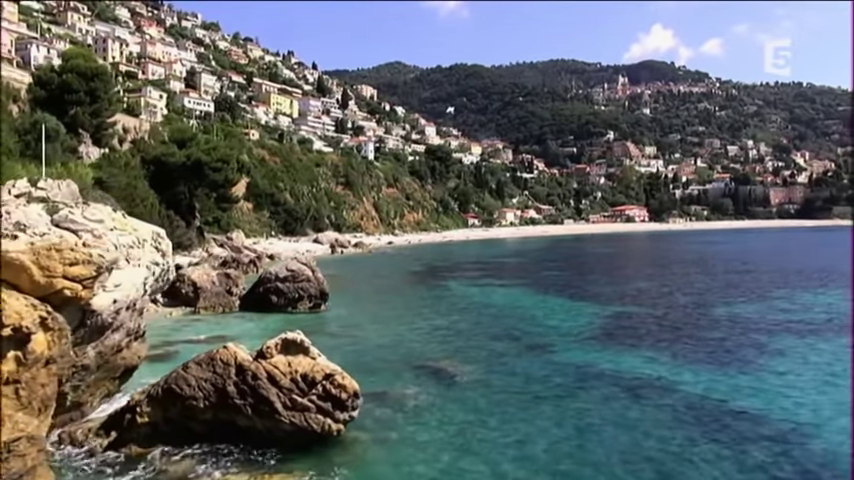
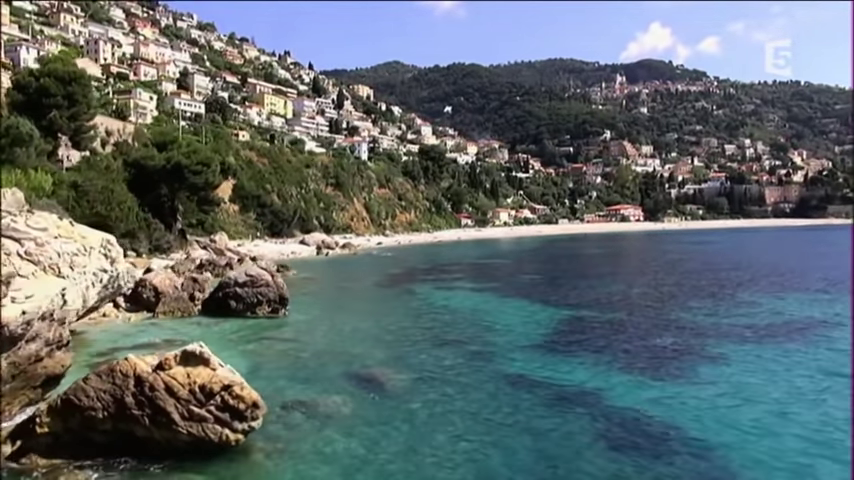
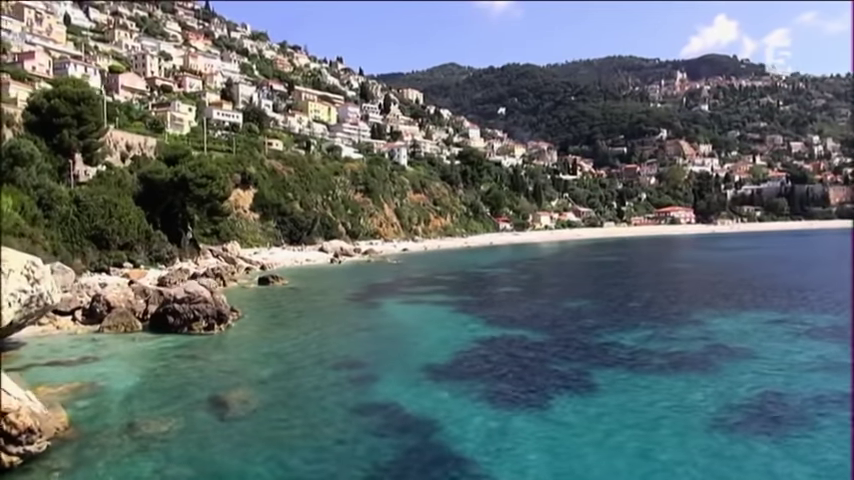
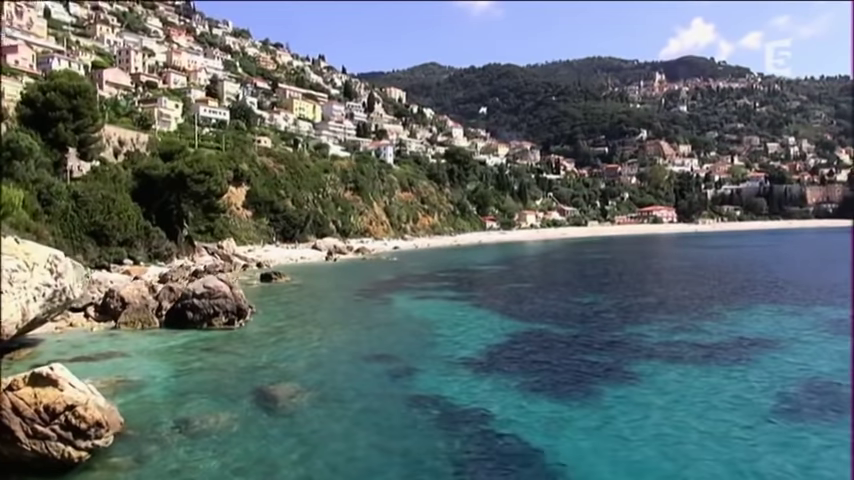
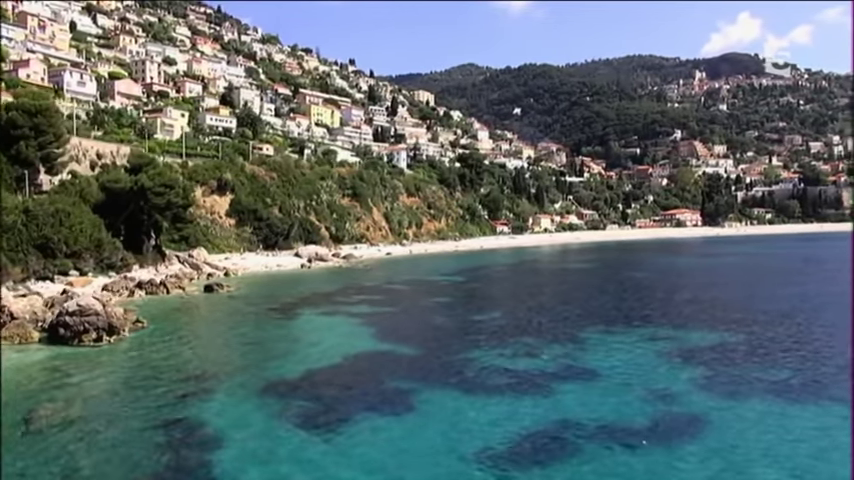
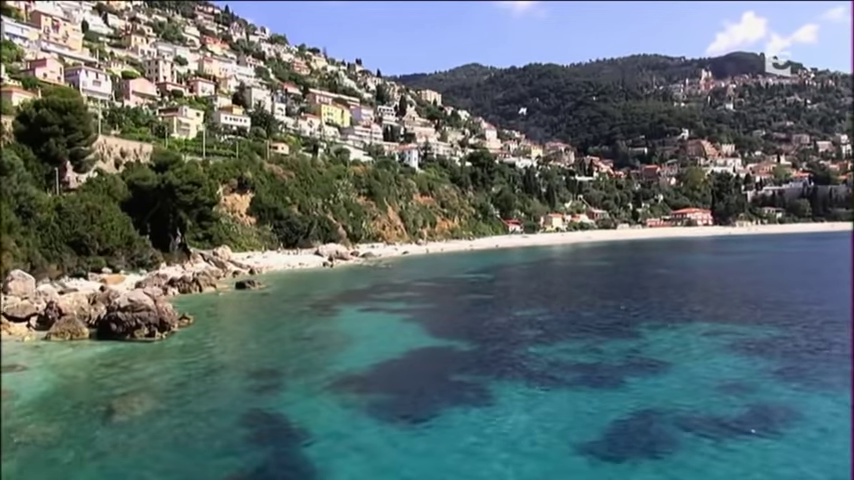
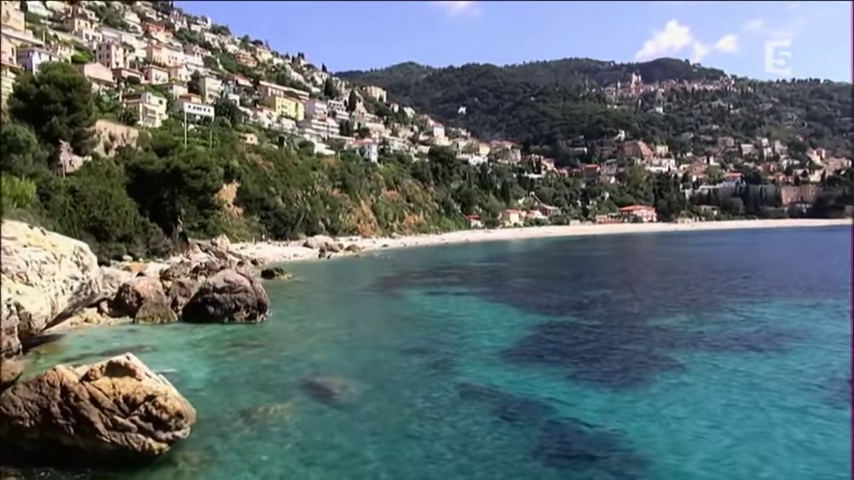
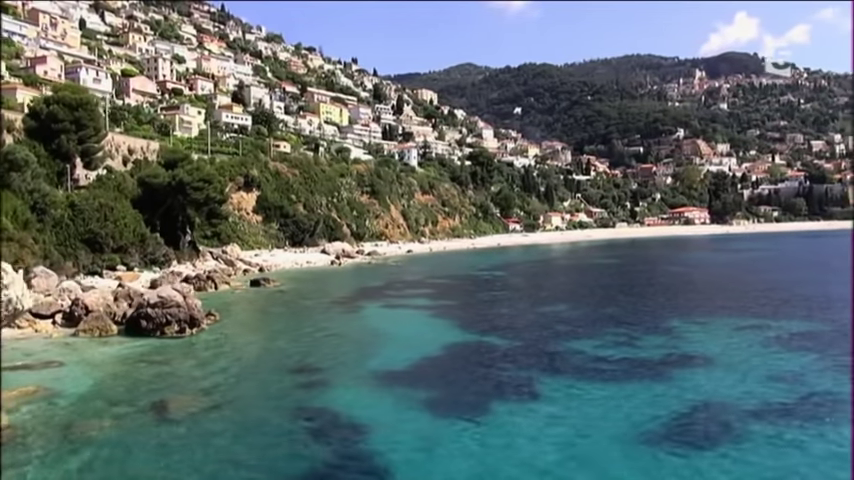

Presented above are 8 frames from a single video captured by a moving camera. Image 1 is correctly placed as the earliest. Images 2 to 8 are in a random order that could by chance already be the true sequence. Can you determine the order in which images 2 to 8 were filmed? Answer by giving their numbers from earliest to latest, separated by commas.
2, 7, 4, 3, 8, 6, 5
